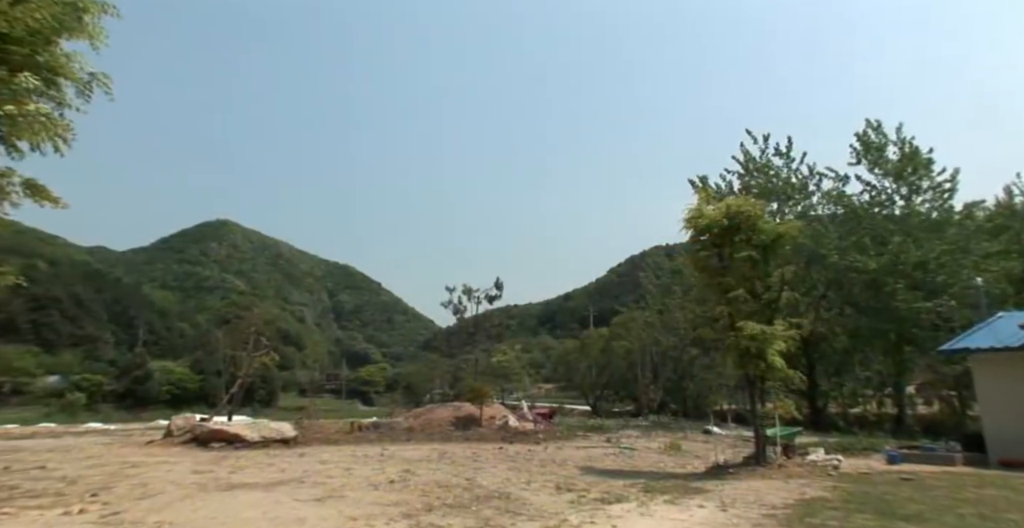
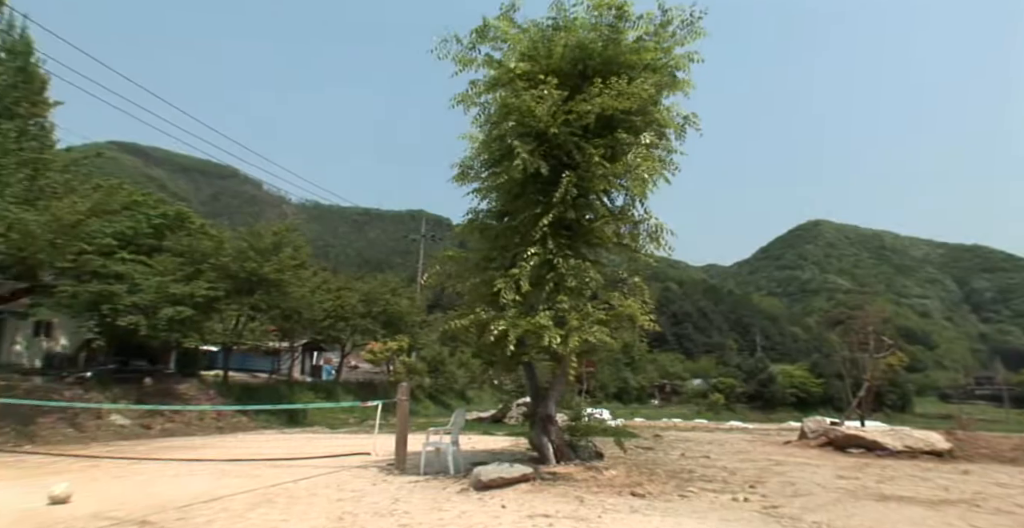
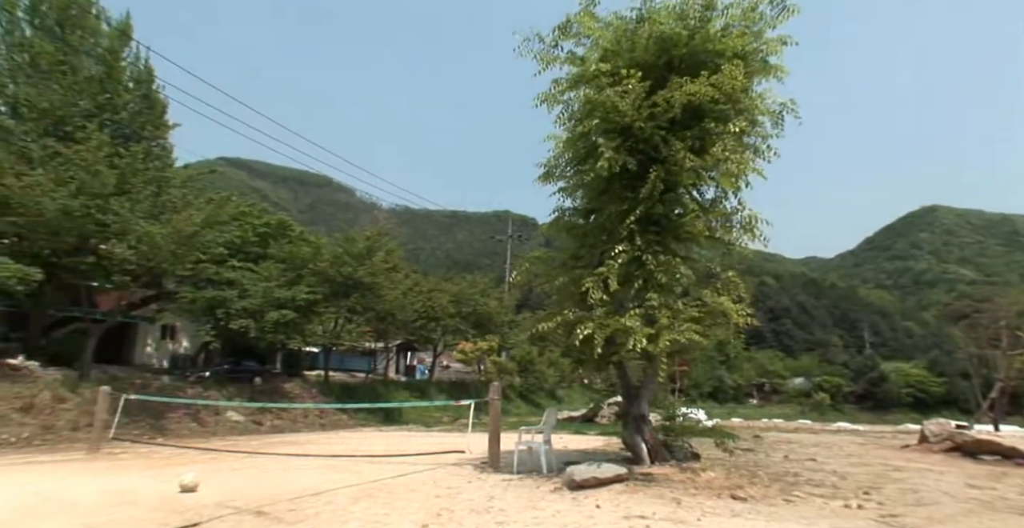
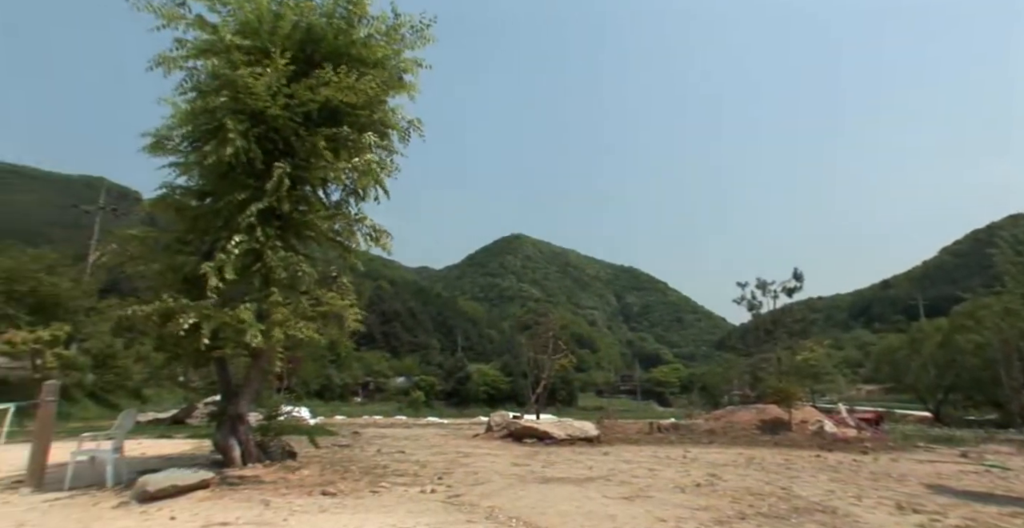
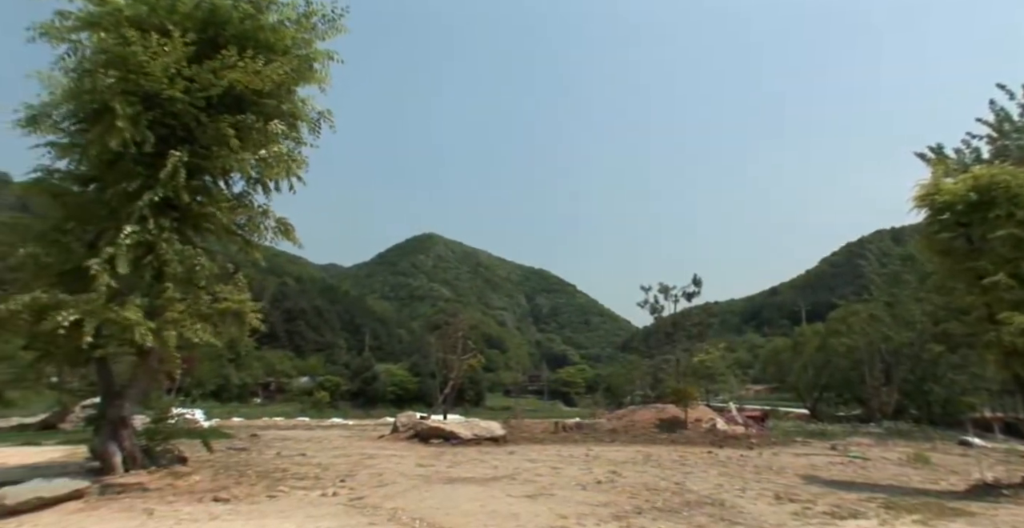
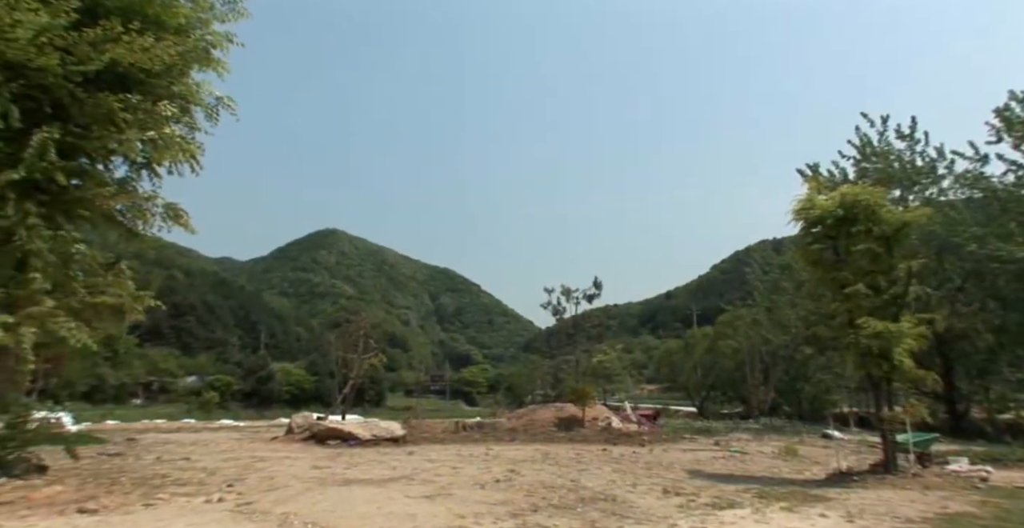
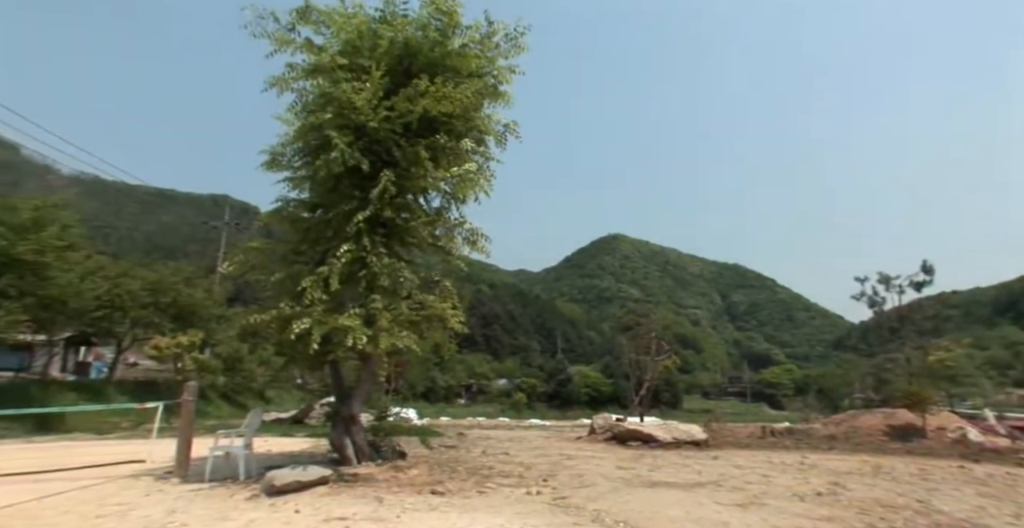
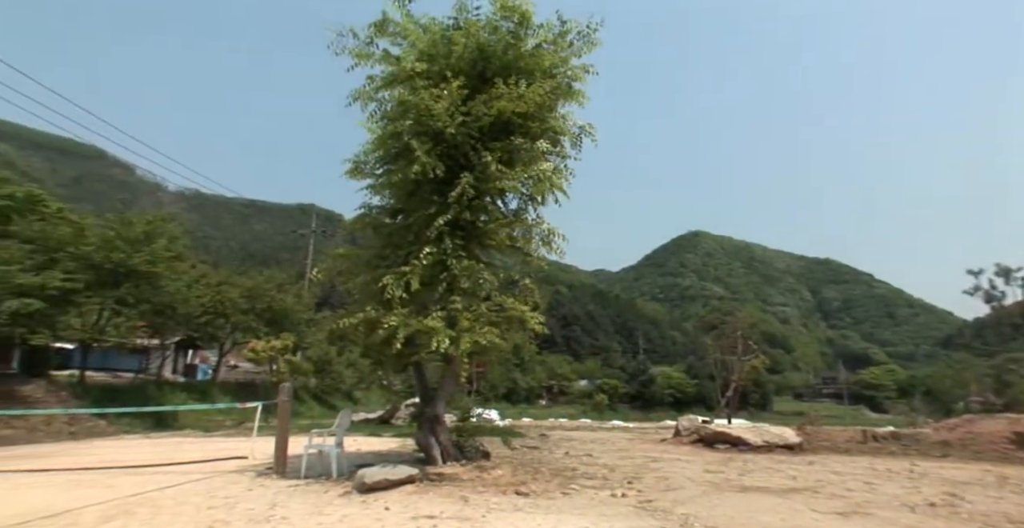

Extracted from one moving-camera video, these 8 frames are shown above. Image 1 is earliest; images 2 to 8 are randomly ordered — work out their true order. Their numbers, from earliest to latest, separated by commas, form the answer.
6, 5, 4, 7, 8, 2, 3
